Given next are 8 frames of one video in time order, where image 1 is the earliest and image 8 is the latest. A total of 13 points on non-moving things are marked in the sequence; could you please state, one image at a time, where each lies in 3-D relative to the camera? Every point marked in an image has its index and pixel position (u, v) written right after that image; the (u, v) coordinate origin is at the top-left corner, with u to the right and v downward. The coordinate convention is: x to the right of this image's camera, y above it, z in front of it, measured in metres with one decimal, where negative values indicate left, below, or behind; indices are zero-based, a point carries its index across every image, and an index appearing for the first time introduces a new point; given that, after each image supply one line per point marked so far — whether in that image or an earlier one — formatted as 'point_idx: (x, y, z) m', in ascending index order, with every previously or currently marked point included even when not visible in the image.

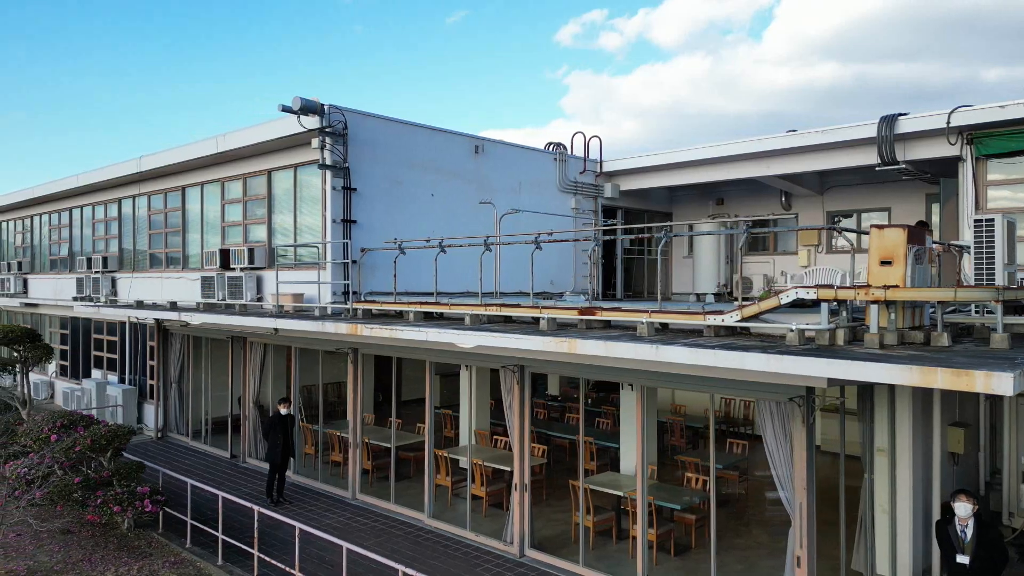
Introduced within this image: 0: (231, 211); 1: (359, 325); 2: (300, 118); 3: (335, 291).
0: (-4.8, +1.3, +12.4) m
1: (-1.5, -0.4, +7.8) m
2: (-2.8, +2.3, +9.6) m
3: (-2.3, 0.0, +9.7) m
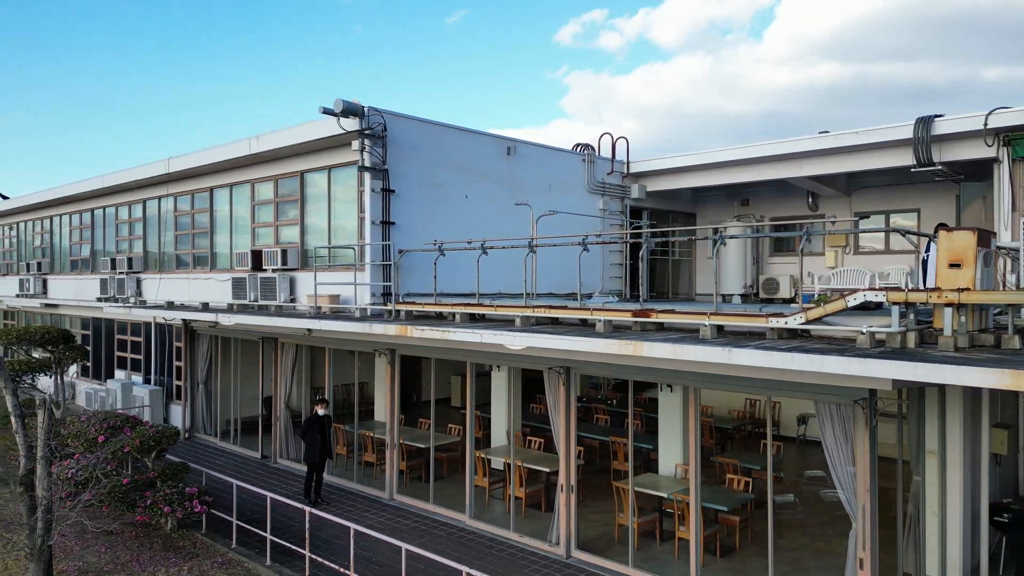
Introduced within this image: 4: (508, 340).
0: (-4.3, +1.3, +12.4) m
1: (-1.0, -0.4, +7.8) m
2: (-2.3, +2.2, +9.6) m
3: (-1.8, -0.1, +9.7) m
4: (0.0, -0.5, +6.9) m
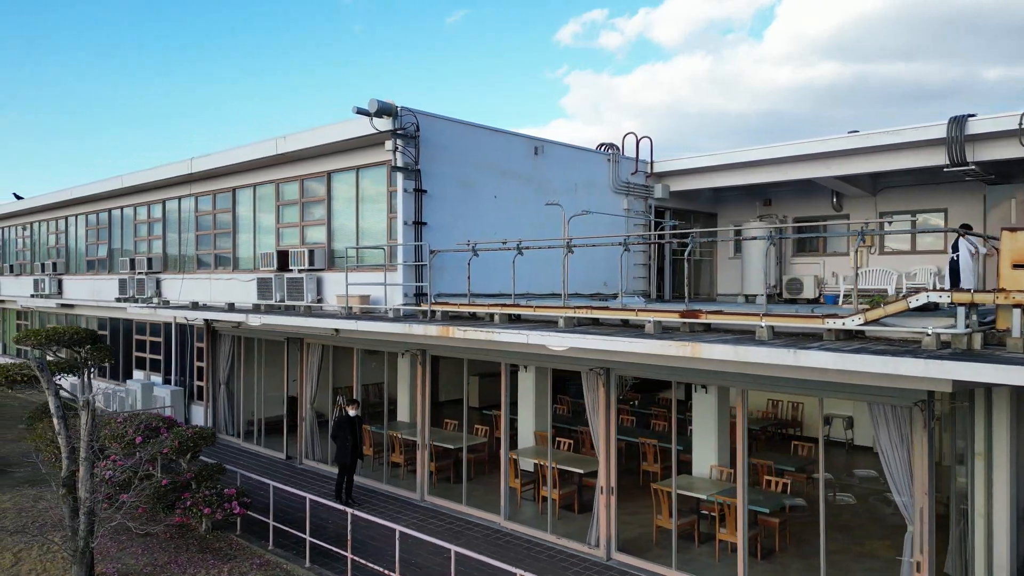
0: (-3.9, +1.3, +12.4) m
1: (-0.6, -0.4, +7.8) m
2: (-1.8, +2.2, +9.5) m
3: (-1.4, -0.1, +9.7) m
4: (+0.5, -0.5, +6.9) m
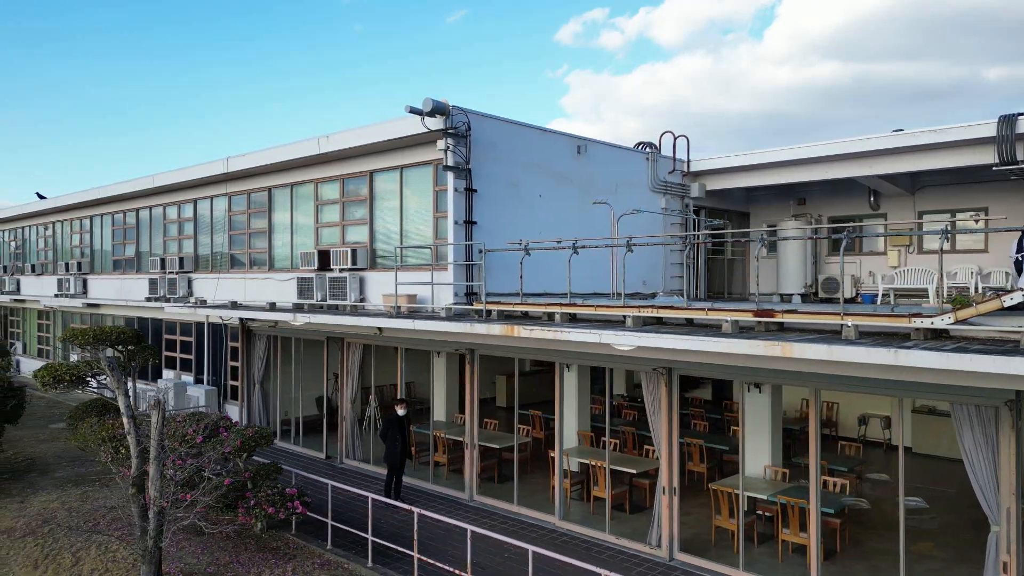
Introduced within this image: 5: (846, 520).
0: (-3.2, +1.3, +12.4) m
1: (+0.1, -0.4, +7.8) m
2: (-1.2, +2.2, +9.5) m
3: (-0.7, -0.1, +9.7) m
4: (+1.1, -0.5, +6.9) m
5: (+3.6, -2.5, +7.8) m
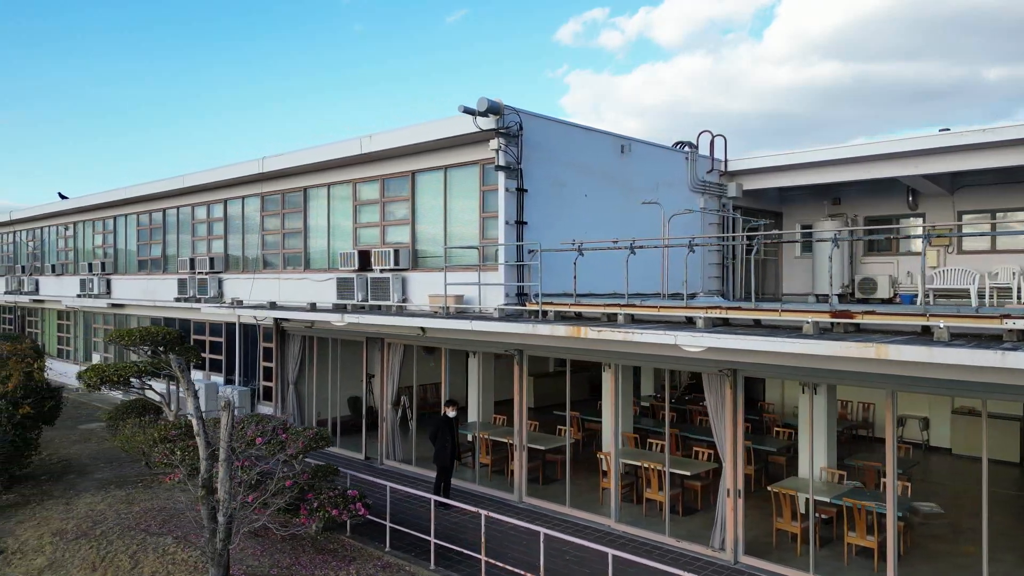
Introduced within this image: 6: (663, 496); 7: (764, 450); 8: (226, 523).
0: (-2.5, +1.3, +12.3) m
1: (+0.7, -0.4, +7.7) m
2: (-0.5, +2.2, +9.5) m
3: (0.0, -0.1, +9.6) m
4: (+1.8, -0.5, +6.8) m
5: (+4.3, -2.5, +7.7) m
6: (+1.9, -2.6, +9.1) m
7: (+3.4, -2.2, +9.5) m
8: (-2.7, -2.2, +6.7) m
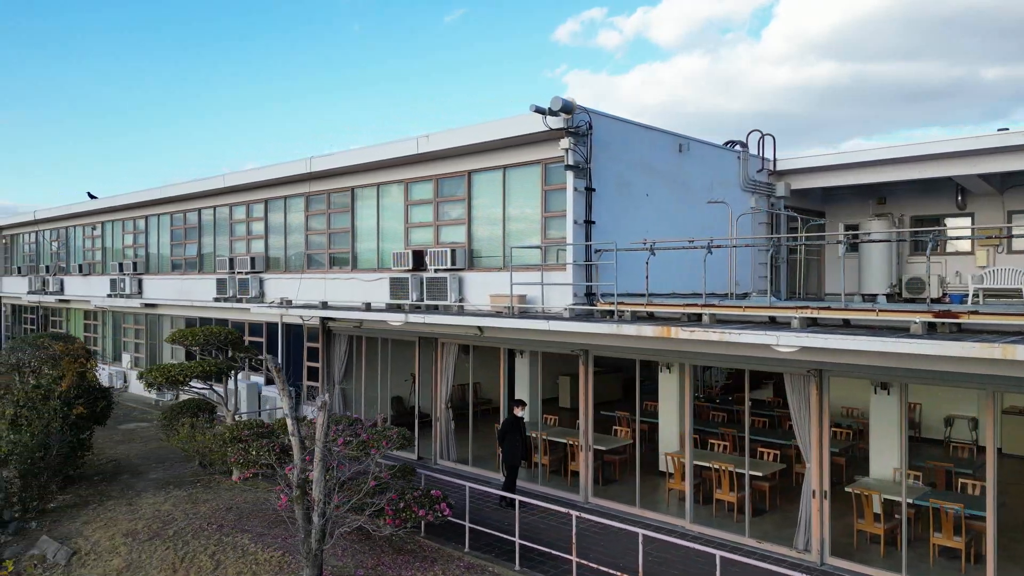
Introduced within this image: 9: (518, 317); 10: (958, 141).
0: (-1.6, +1.3, +12.3) m
1: (+1.6, -0.4, +7.7) m
2: (+0.4, +2.2, +9.4) m
3: (+0.8, -0.1, +9.6) m
4: (+2.7, -0.5, +6.8) m
5: (+5.2, -2.5, +7.7) m
6: (+2.8, -2.6, +9.0) m
7: (+4.3, -2.2, +9.5) m
8: (-1.8, -2.2, +6.7) m
9: (+0.1, -0.4, +9.7) m
10: (+7.5, +2.5, +12.1) m
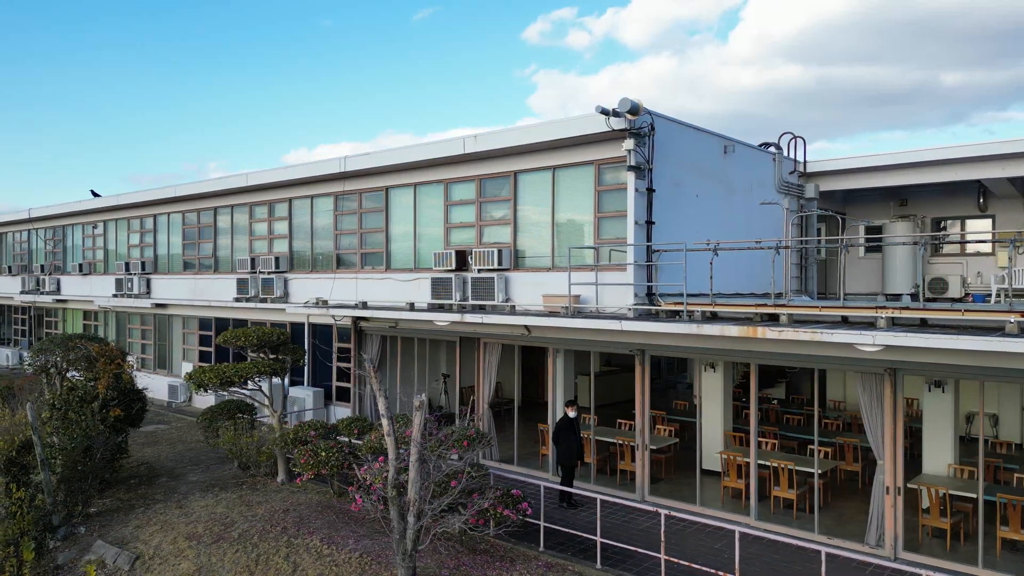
0: (-0.9, +1.3, +12.3) m
1: (+2.5, -0.4, +7.8) m
2: (+1.2, +2.2, +9.5) m
3: (+1.6, -0.1, +9.7) m
4: (+3.6, -0.5, +6.9) m
5: (+6.0, -2.5, +7.9) m
6: (+3.6, -2.6, +9.2) m
7: (+5.1, -2.2, +9.7) m
8: (-0.9, -2.2, +6.7) m
9: (+0.9, -0.4, +9.8) m
10: (+8.2, +2.5, +12.4) m
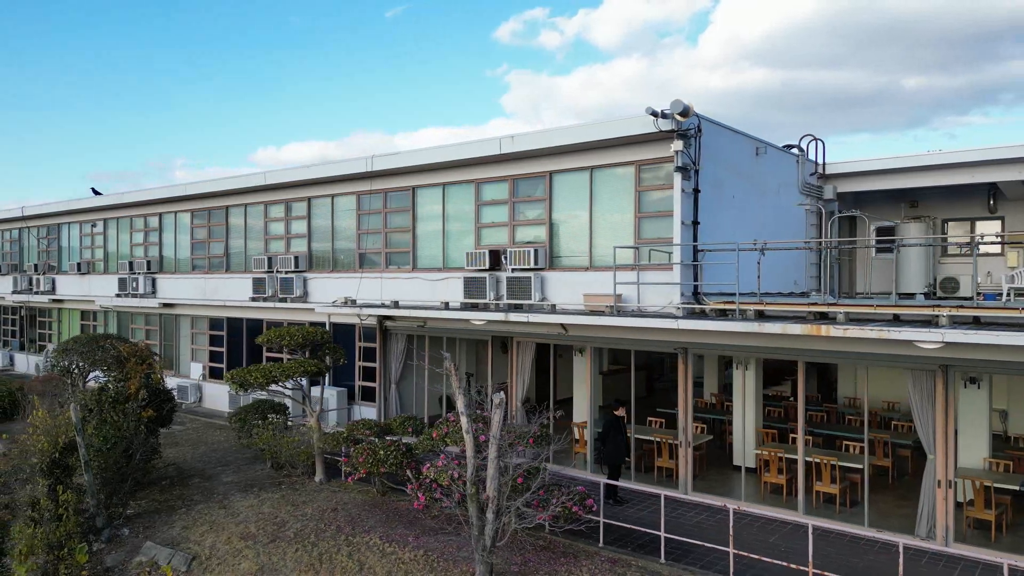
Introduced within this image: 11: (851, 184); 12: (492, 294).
0: (-0.4, +1.3, +12.3) m
1: (+3.2, -0.4, +8.0) m
2: (+1.8, +2.2, +9.6) m
3: (+2.3, 0.0, +9.8) m
4: (+4.3, -0.5, +7.1) m
5: (+6.7, -2.5, +8.2) m
6: (+4.2, -2.6, +9.4) m
7: (+5.7, -2.1, +10.0) m
8: (-0.1, -2.2, +6.7) m
9: (+1.5, -0.4, +9.9) m
10: (+8.7, +2.5, +12.7) m
11: (+6.9, +2.1, +14.6) m
12: (-0.3, -0.1, +11.7) m
